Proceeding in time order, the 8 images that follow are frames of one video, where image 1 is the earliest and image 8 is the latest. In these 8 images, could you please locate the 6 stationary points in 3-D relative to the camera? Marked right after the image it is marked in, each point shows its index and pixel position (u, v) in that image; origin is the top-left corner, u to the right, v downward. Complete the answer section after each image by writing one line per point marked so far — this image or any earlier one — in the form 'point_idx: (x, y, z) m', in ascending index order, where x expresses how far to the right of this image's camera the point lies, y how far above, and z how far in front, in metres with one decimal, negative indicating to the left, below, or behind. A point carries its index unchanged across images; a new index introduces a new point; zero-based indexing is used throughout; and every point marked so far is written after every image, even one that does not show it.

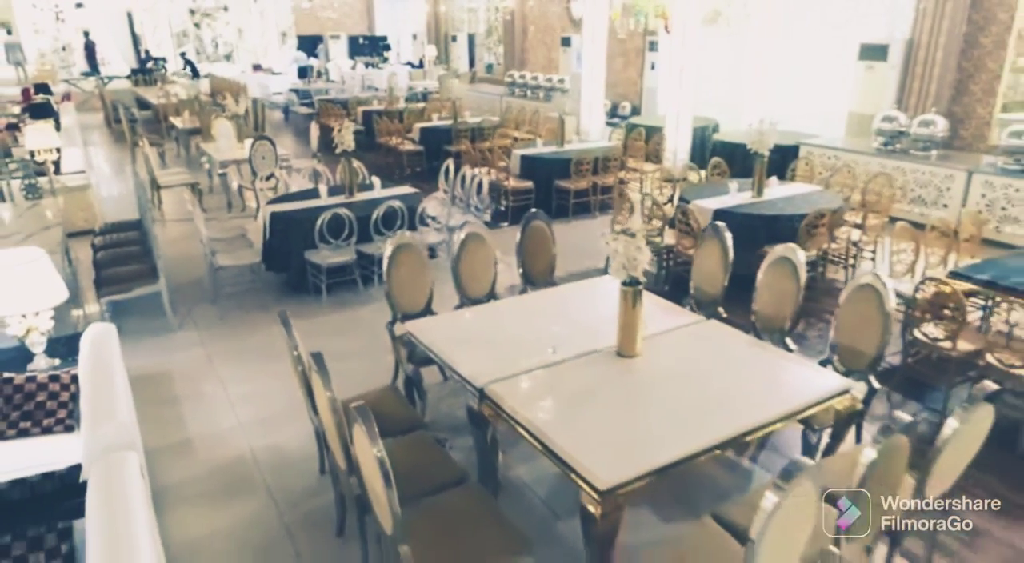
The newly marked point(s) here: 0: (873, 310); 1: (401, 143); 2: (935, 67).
0: (+1.7, -0.1, +3.3) m
1: (-1.6, +2.0, +10.0) m
2: (+5.2, +2.5, +8.0) m
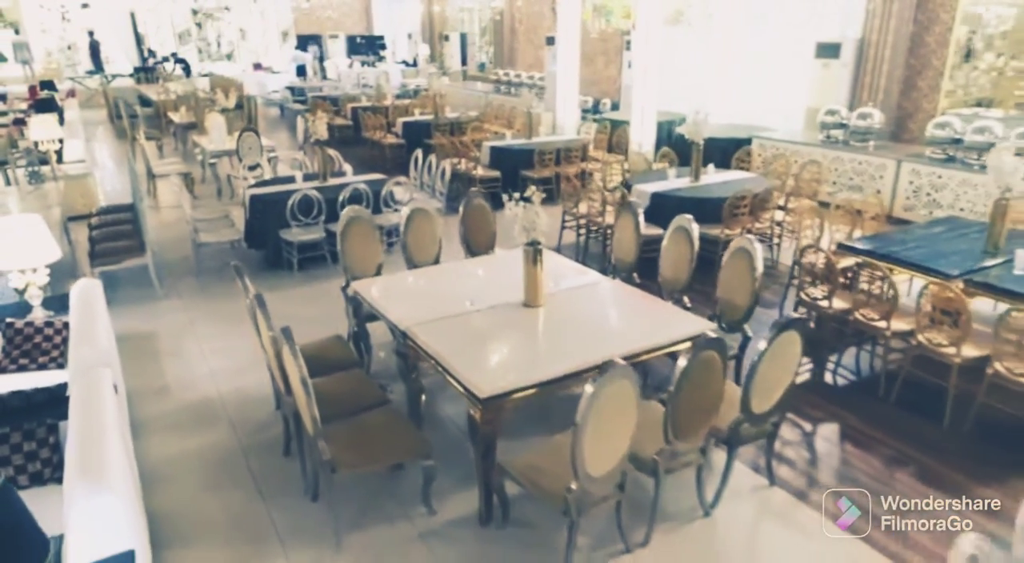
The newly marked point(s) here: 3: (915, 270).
0: (+1.3, +0.1, +3.9) m
1: (-1.9, +2.2, +10.6) m
2: (+4.8, +2.7, +8.6) m
3: (+2.5, +0.1, +4.3) m
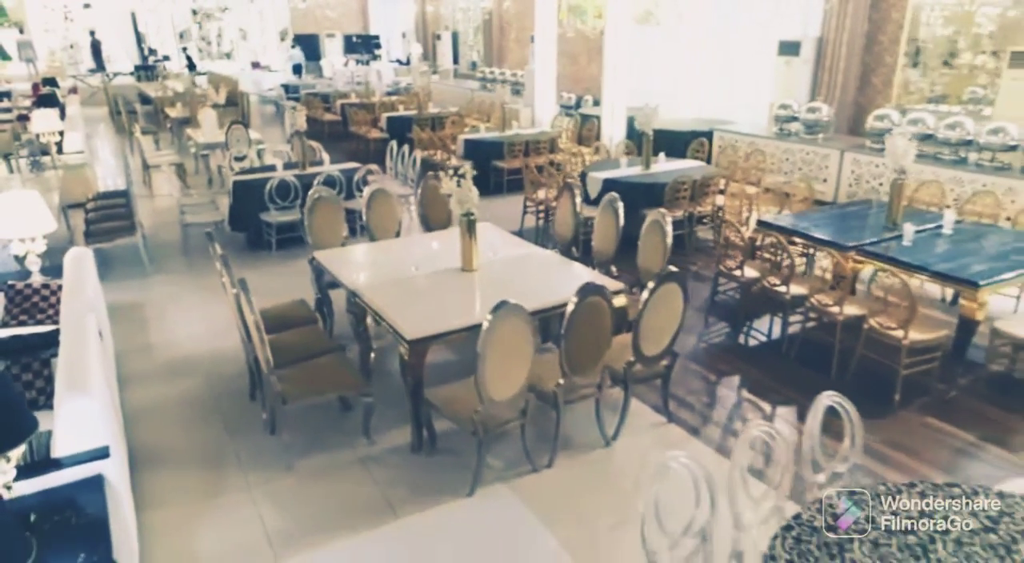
0: (+0.9, +0.3, +4.4) m
1: (-2.3, +2.4, +11.2) m
2: (+4.4, +2.9, +9.1) m
3: (+2.1, +0.3, +4.8) m
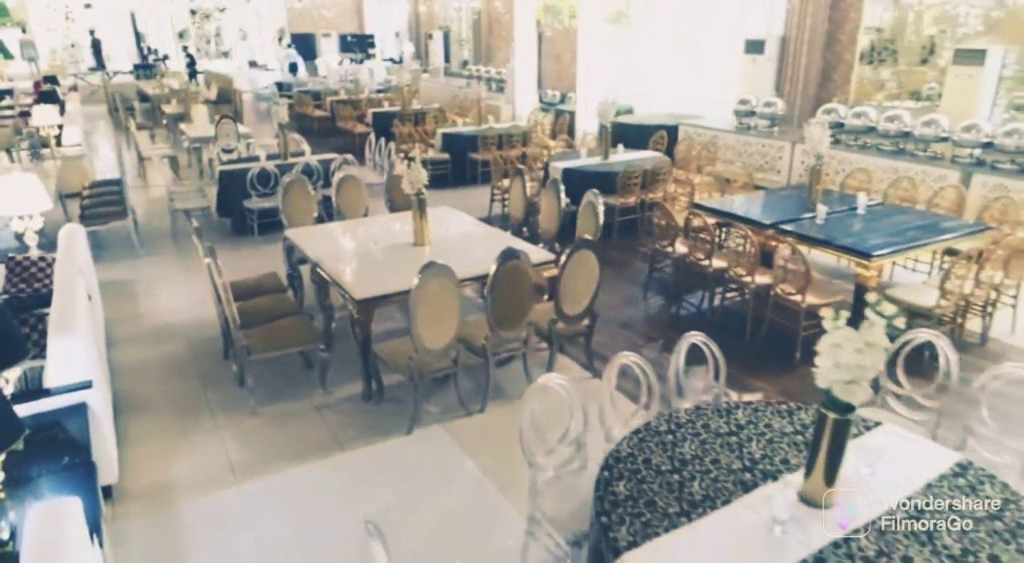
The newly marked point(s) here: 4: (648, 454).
0: (+0.6, +0.5, +4.9) m
1: (-2.6, +2.6, +11.7) m
2: (+4.1, +3.1, +9.5) m
3: (+1.8, +0.5, +5.3) m
4: (+0.5, -0.6, +2.5) m
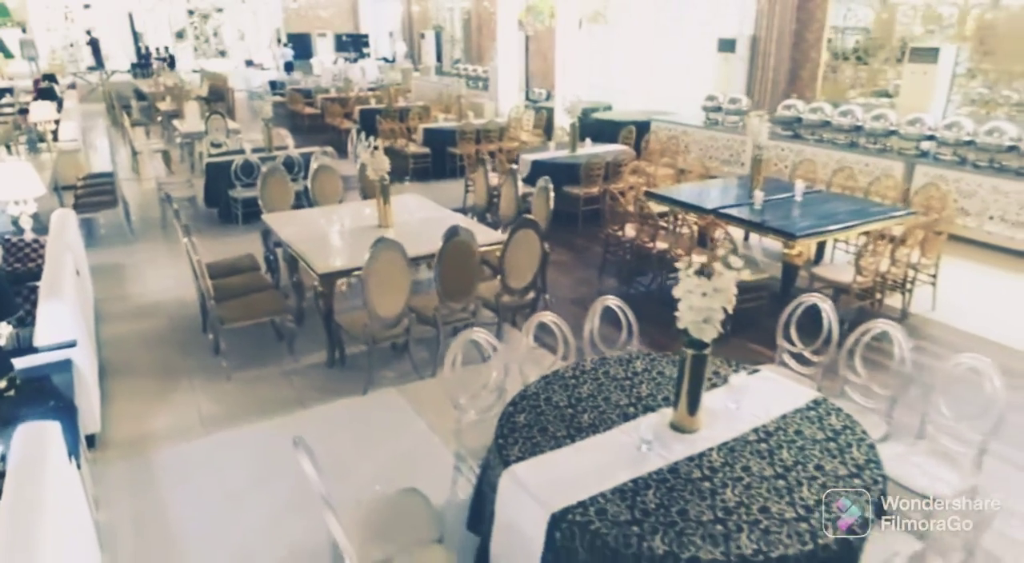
0: (+0.2, +0.6, +5.3) m
1: (-2.9, +2.8, +12.1) m
2: (+3.8, +3.3, +9.9) m
3: (+1.4, +0.6, +5.7) m
4: (+0.2, -0.5, +2.9) m
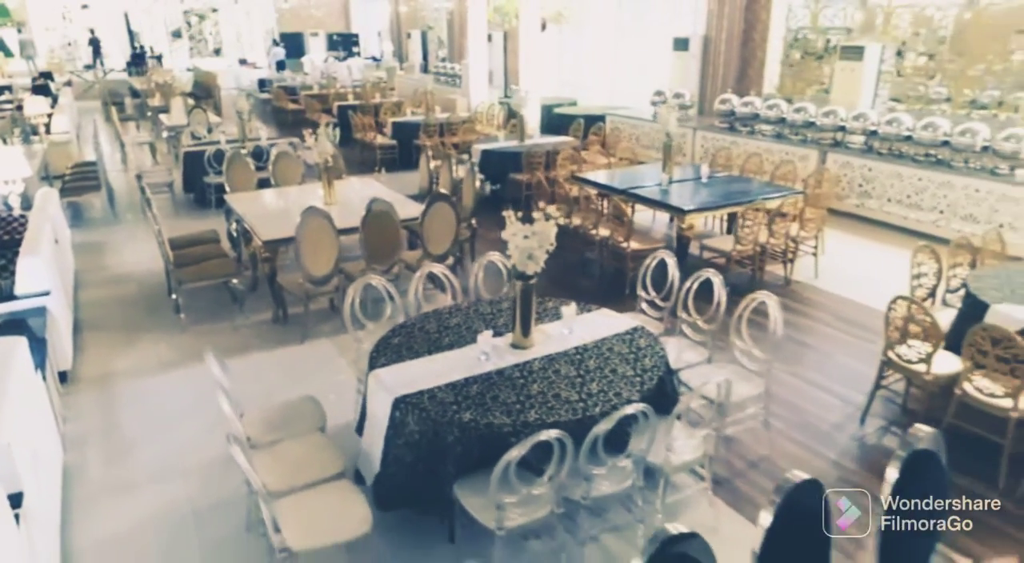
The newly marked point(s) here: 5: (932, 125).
0: (-0.4, +0.9, +5.9) m
1: (-3.5, +3.0, +12.7) m
2: (+3.2, +3.5, +10.6) m
3: (+0.8, +0.9, +6.3) m
4: (-0.4, -0.2, +3.5) m
5: (+4.2, +1.6, +6.8) m
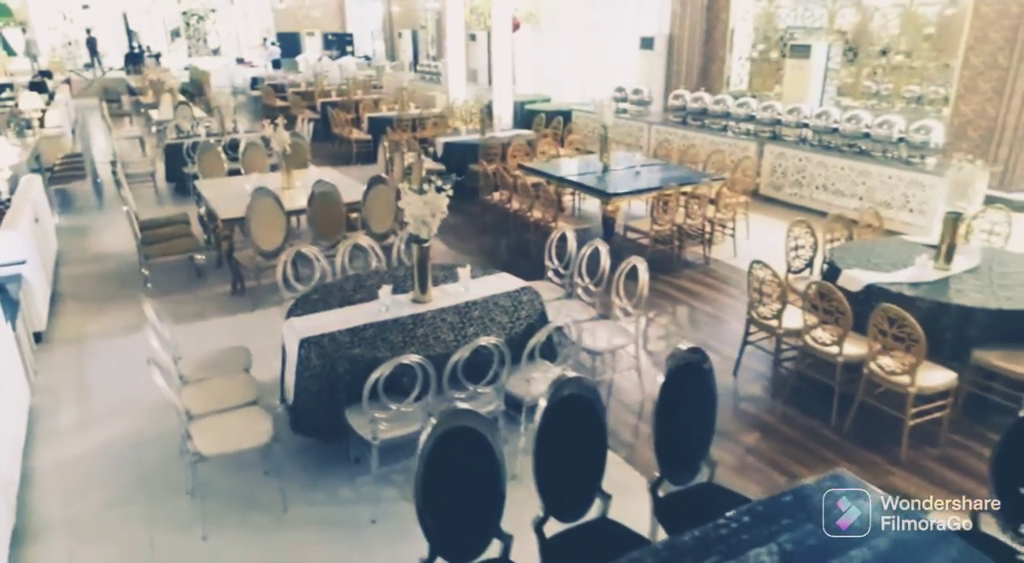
0: (-0.9, +1.1, +6.5) m
1: (-4.0, +3.2, +13.3) m
2: (+2.7, +3.7, +11.1) m
3: (+0.3, +1.1, +6.9) m
4: (-1.0, 0.0, +4.1) m
5: (+3.7, +1.7, +7.3) m
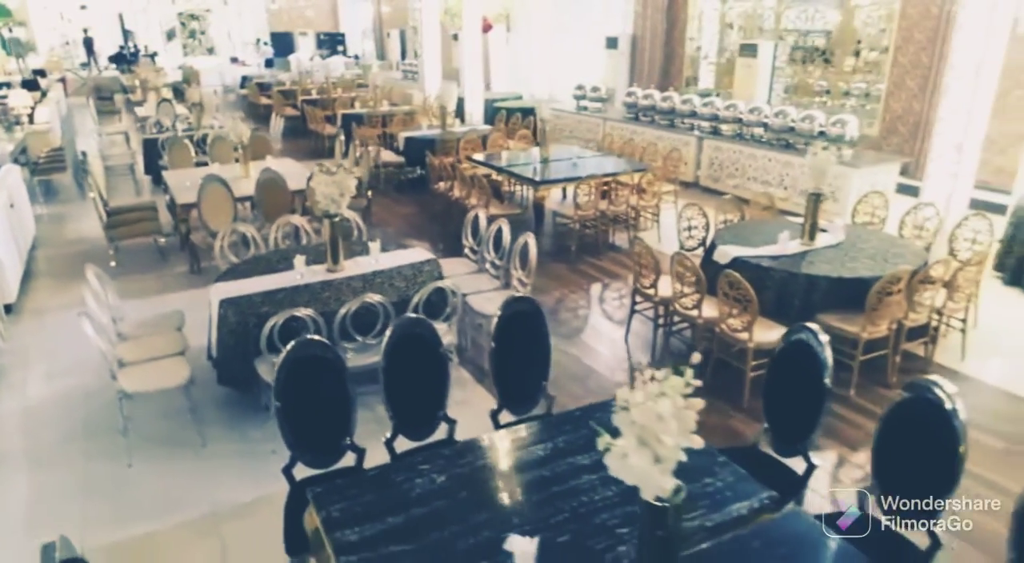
0: (-1.5, +1.2, +7.0) m
1: (-4.5, +3.4, +13.8) m
2: (+2.1, +3.9, +11.6) m
3: (-0.3, +1.2, +7.4) m
4: (-1.6, +0.2, +4.6) m
5: (+3.1, +1.9, +7.8) m
